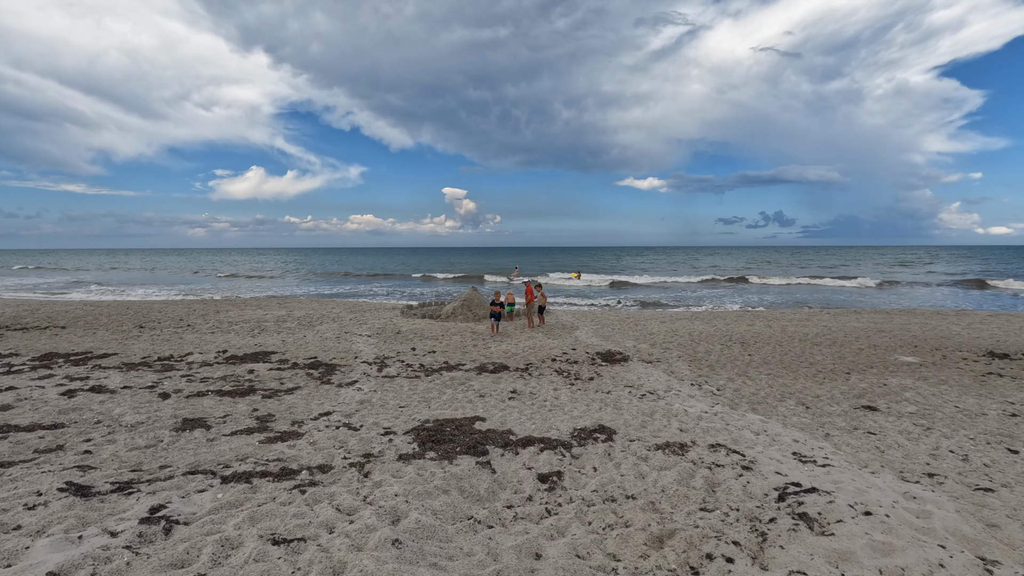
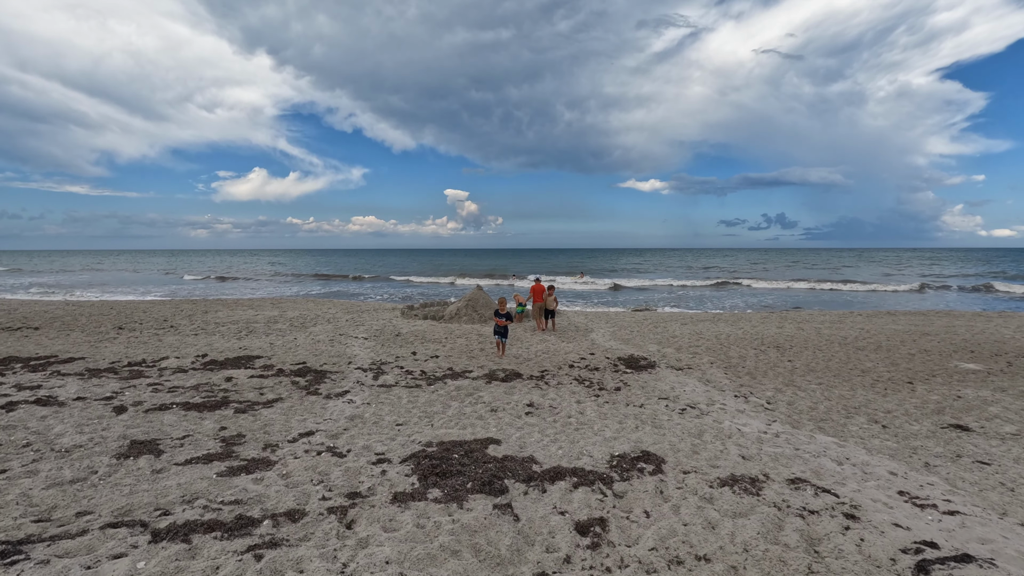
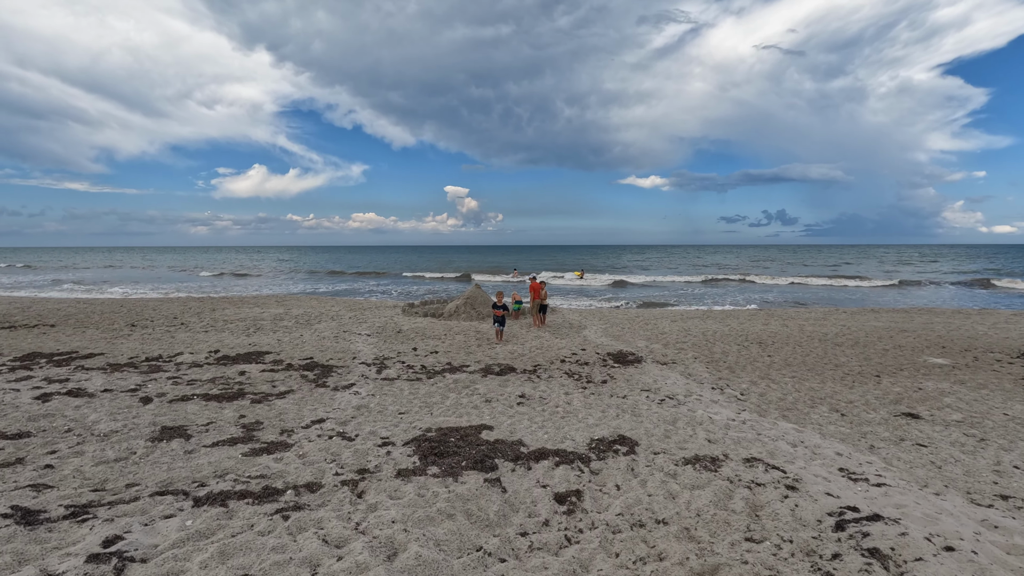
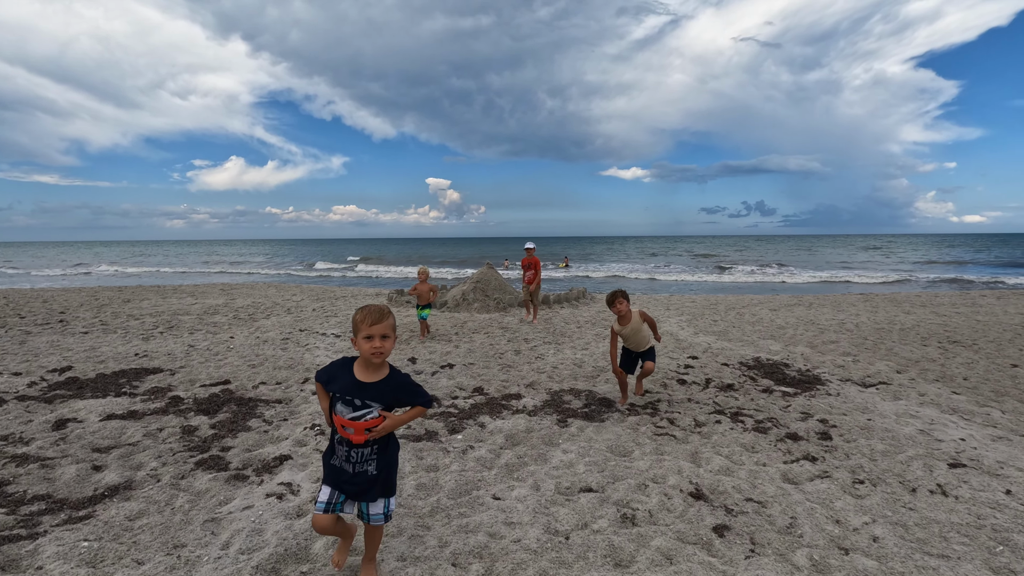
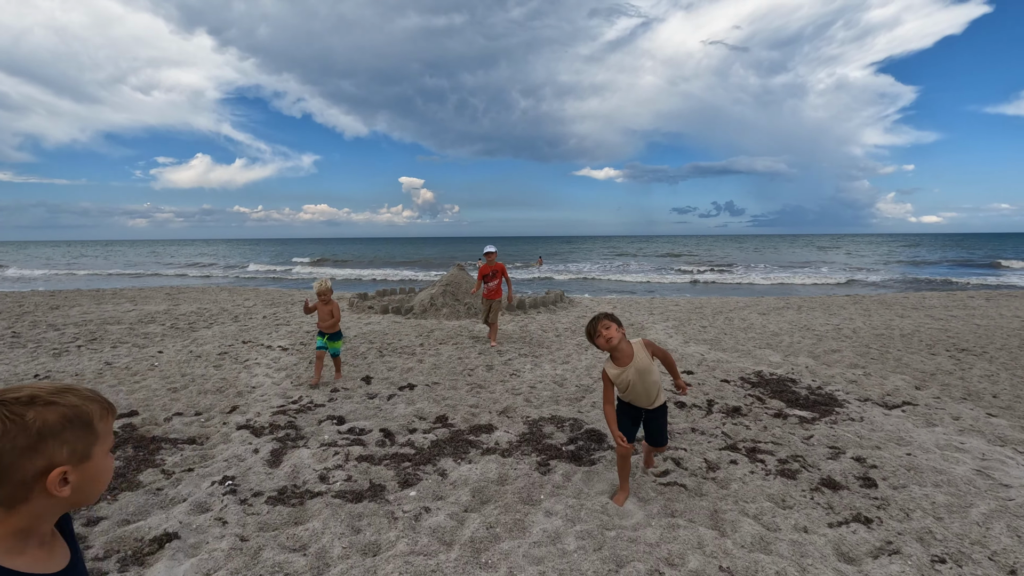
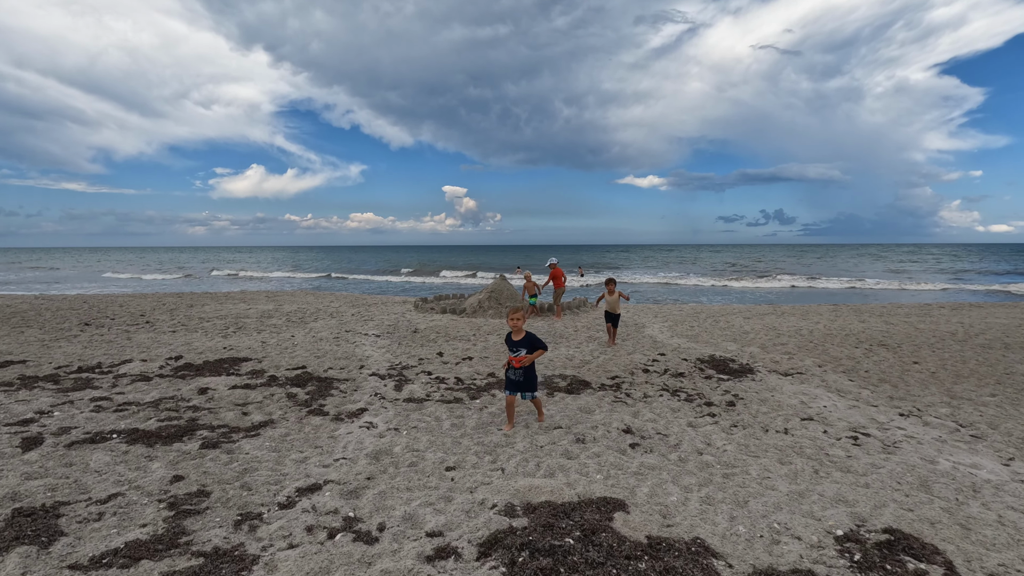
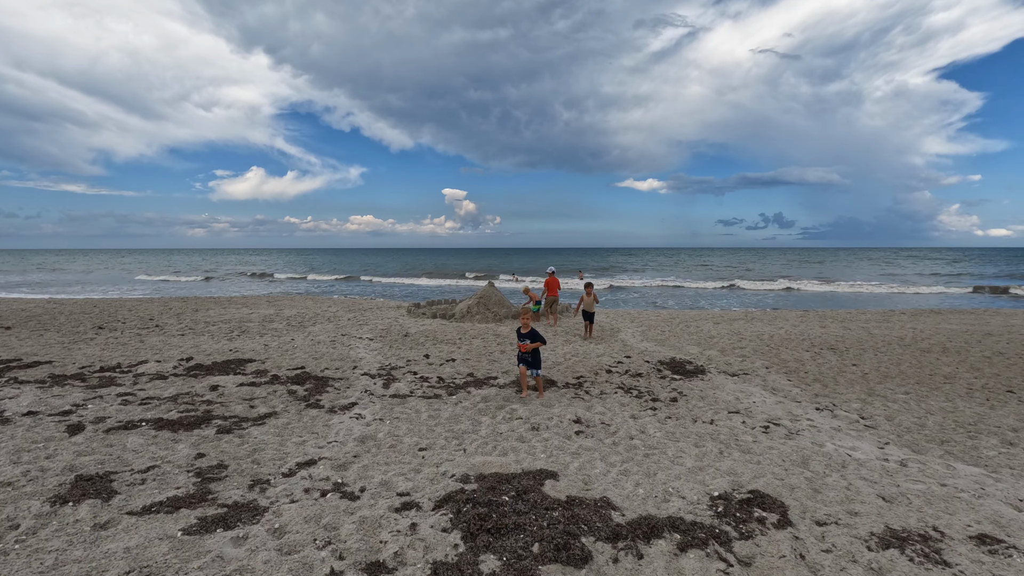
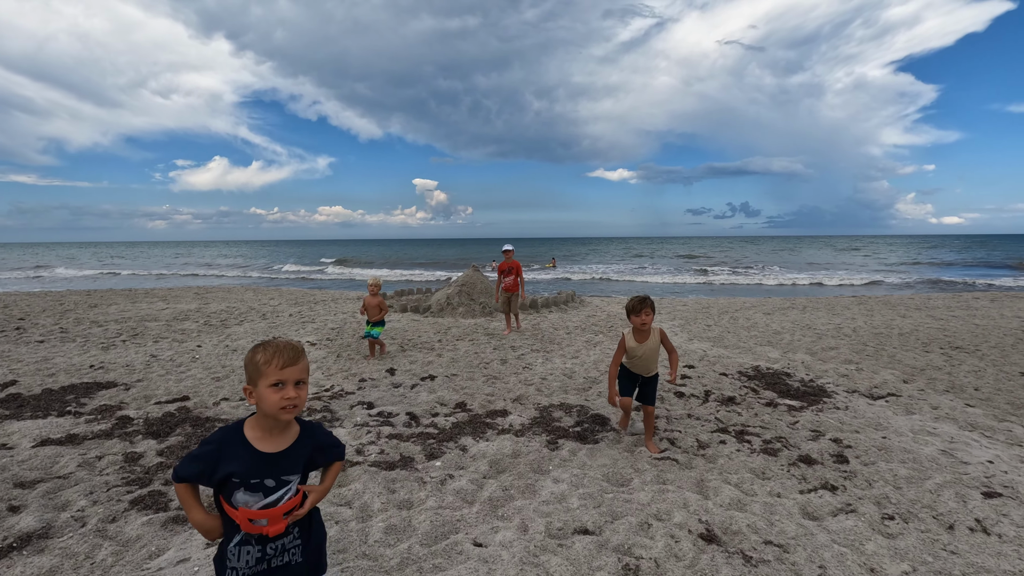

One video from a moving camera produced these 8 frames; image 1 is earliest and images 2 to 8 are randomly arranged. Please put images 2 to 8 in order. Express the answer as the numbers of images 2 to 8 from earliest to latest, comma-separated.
3, 2, 7, 6, 4, 8, 5
